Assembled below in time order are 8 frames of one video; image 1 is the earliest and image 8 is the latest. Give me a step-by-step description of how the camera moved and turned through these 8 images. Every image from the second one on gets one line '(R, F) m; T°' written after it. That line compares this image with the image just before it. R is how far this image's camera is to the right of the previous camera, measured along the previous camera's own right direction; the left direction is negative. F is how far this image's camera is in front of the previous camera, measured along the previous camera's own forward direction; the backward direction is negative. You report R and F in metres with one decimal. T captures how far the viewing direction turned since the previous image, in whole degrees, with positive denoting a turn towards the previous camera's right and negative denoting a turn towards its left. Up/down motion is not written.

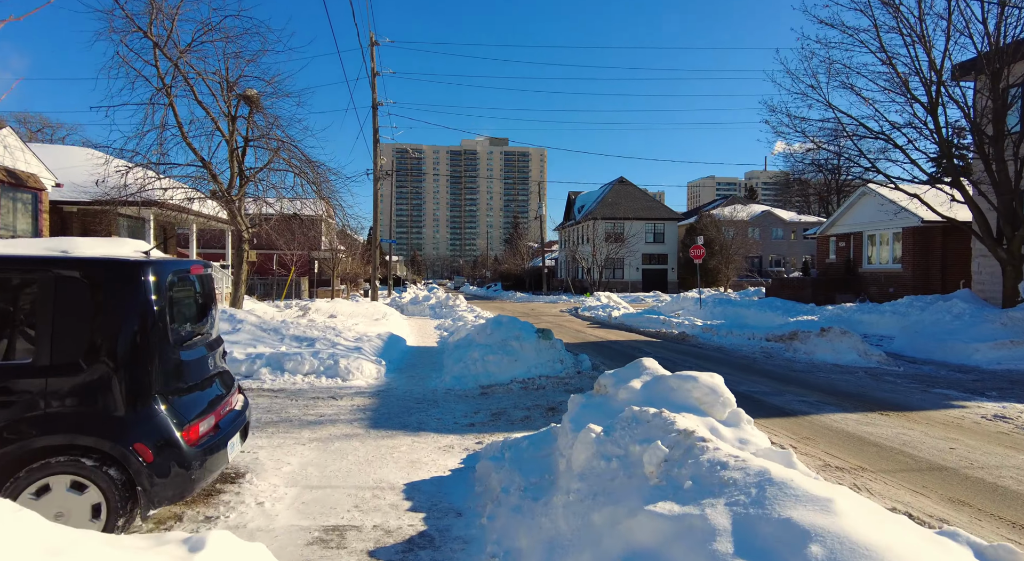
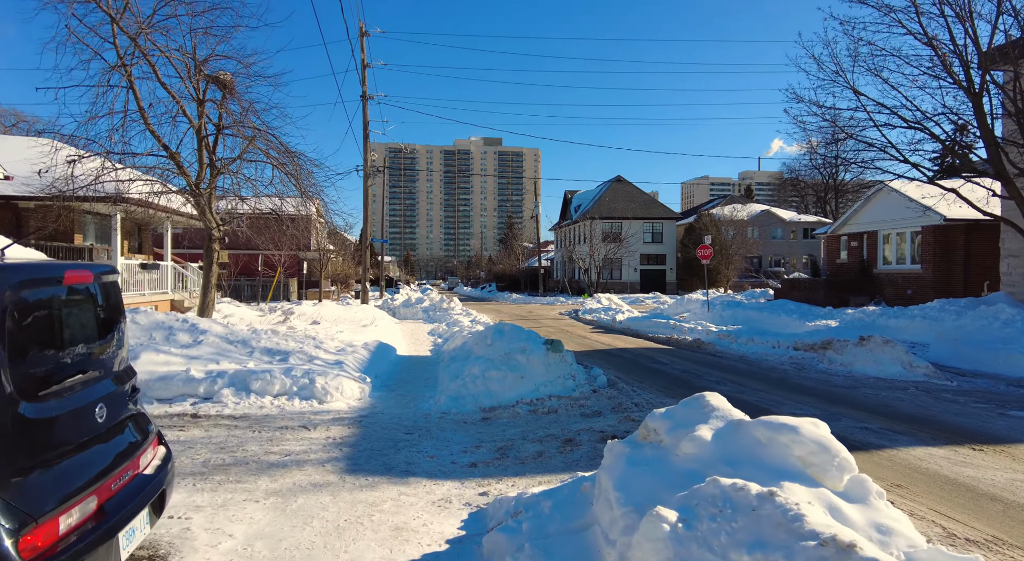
(-0.2, +1.3) m; +1°
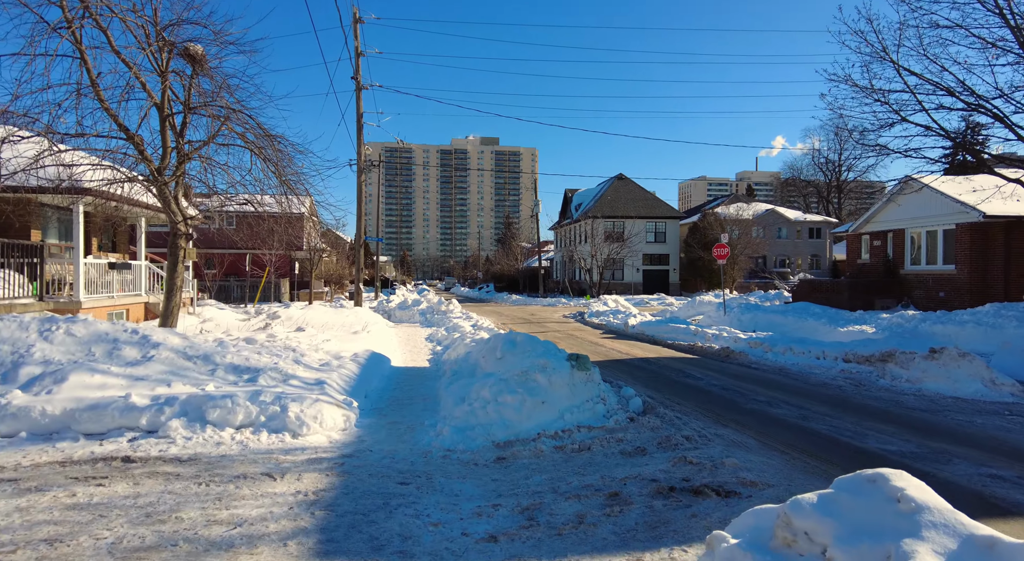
(-0.2, +1.5) m; 0°
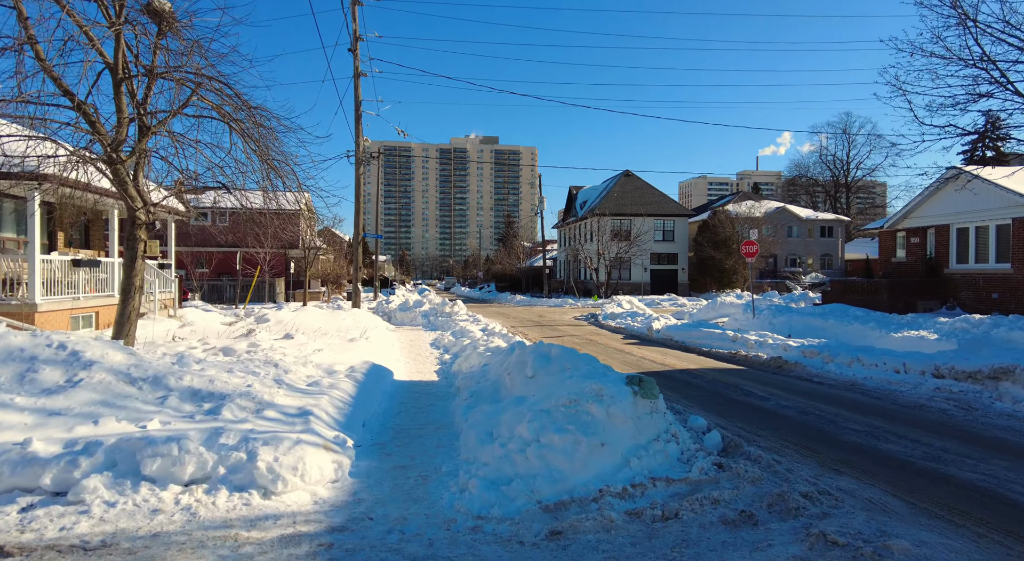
(-0.4, +1.8) m; 0°
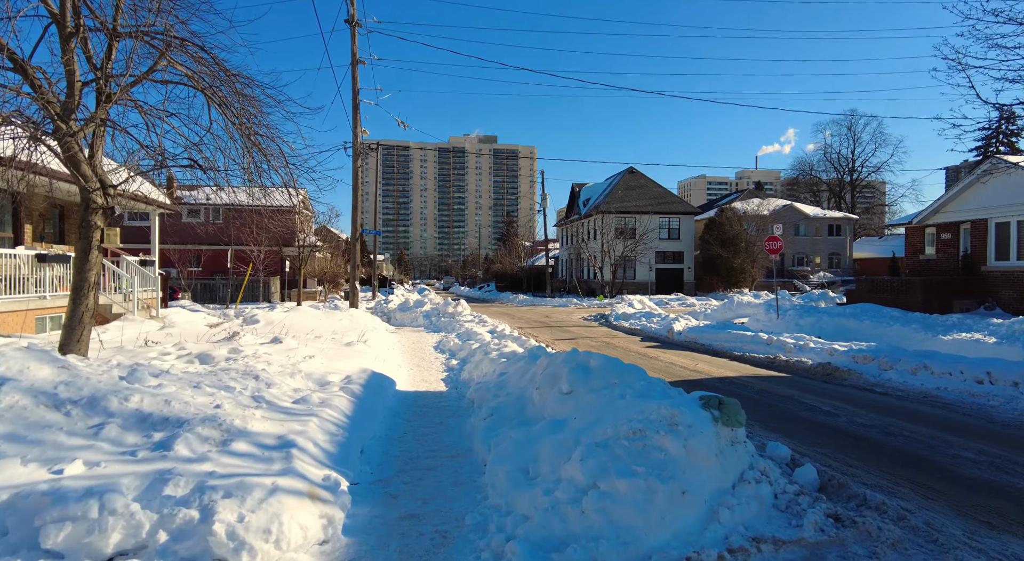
(-0.3, +1.3) m; 0°
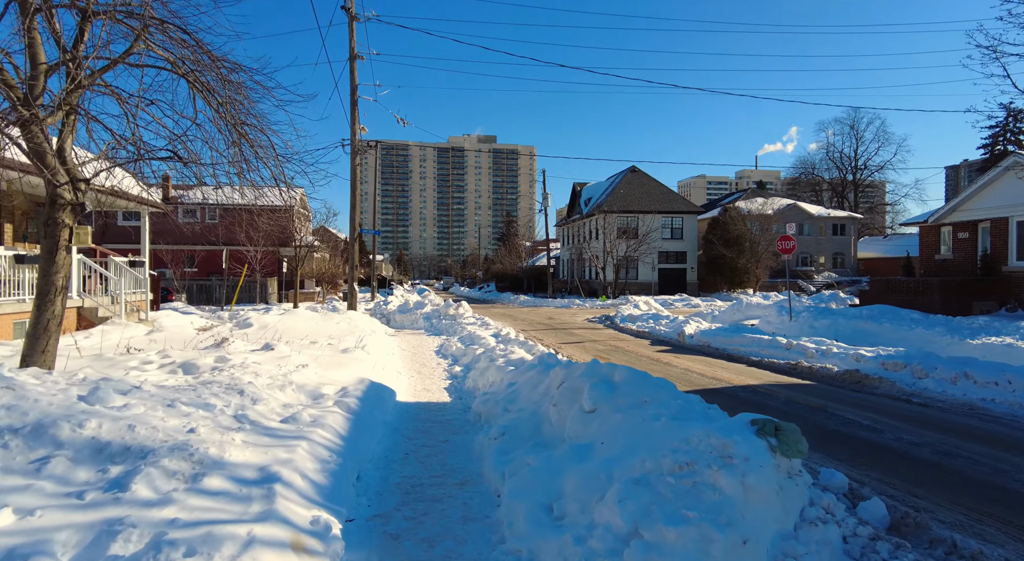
(-0.1, +0.7) m; 0°
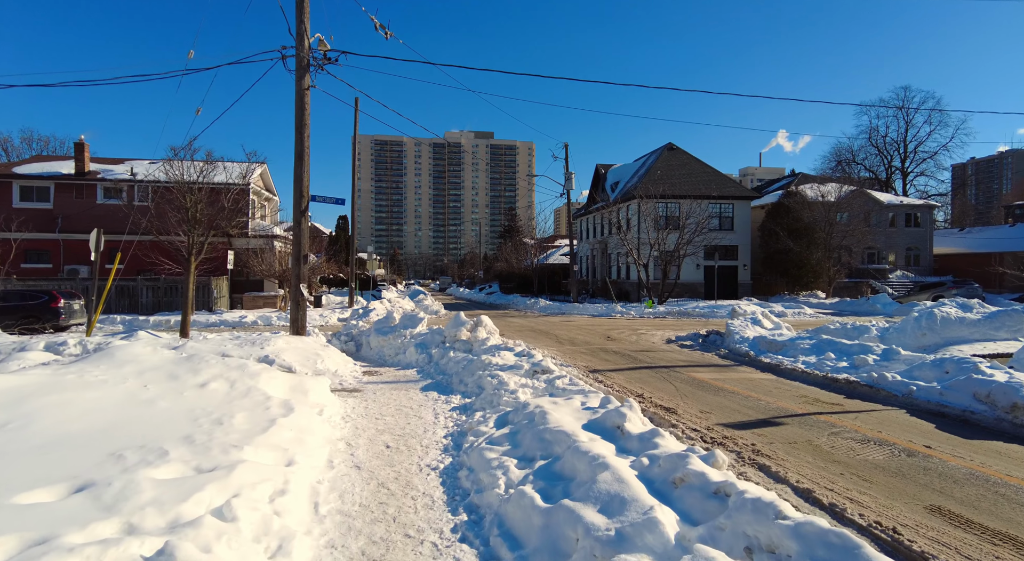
(-1.2, +9.4) m; 0°
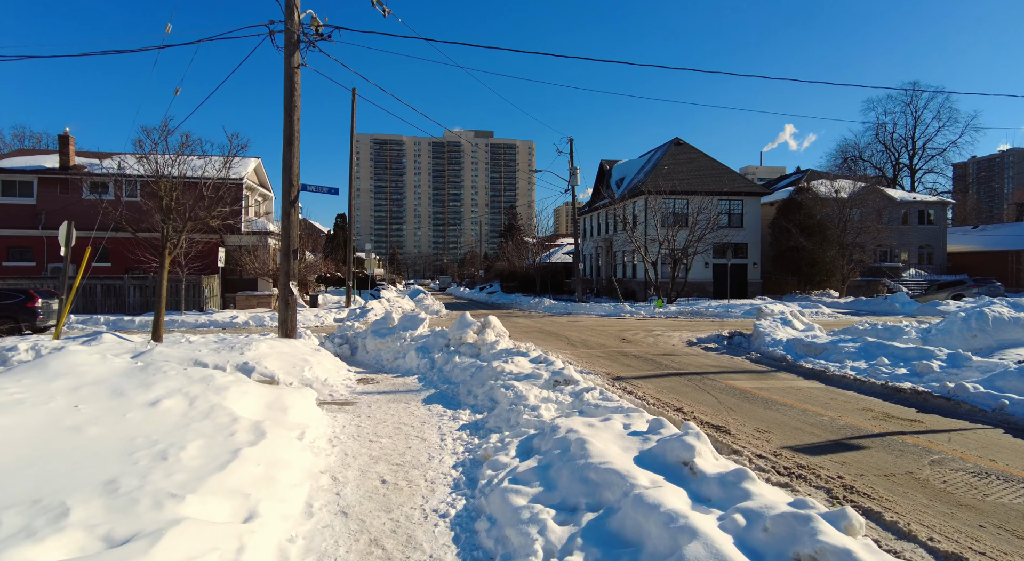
(-0.2, +1.3) m; 0°
